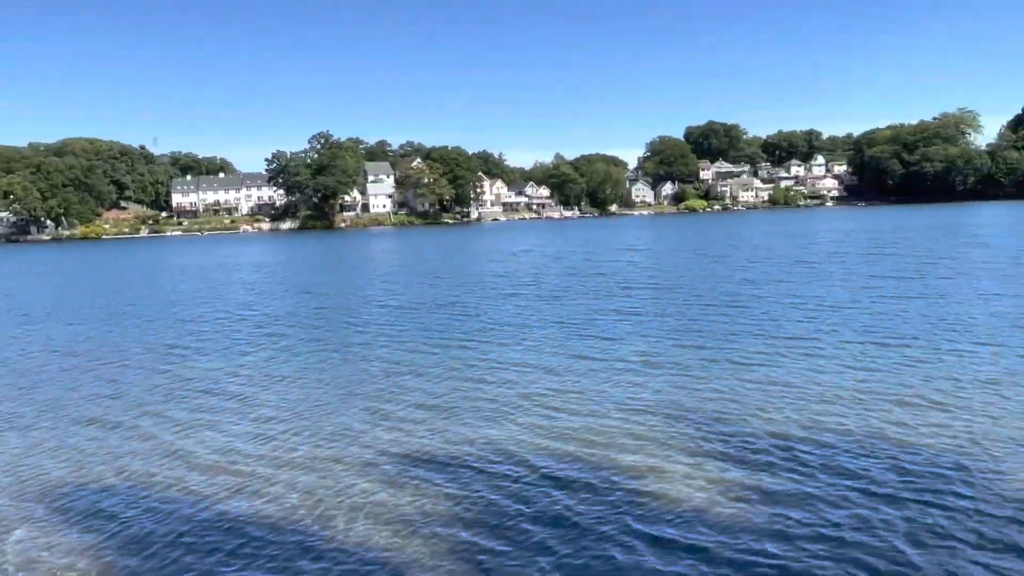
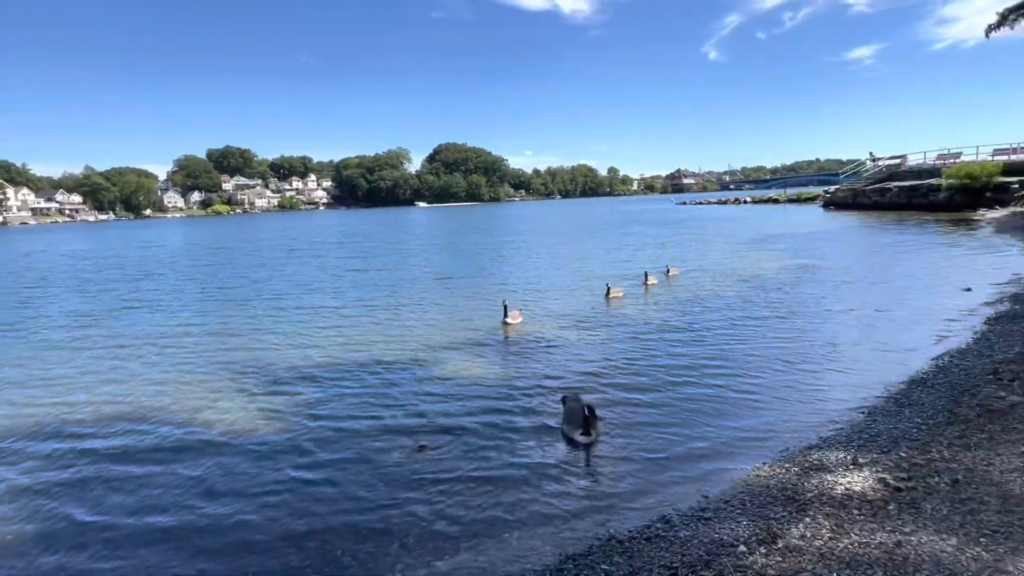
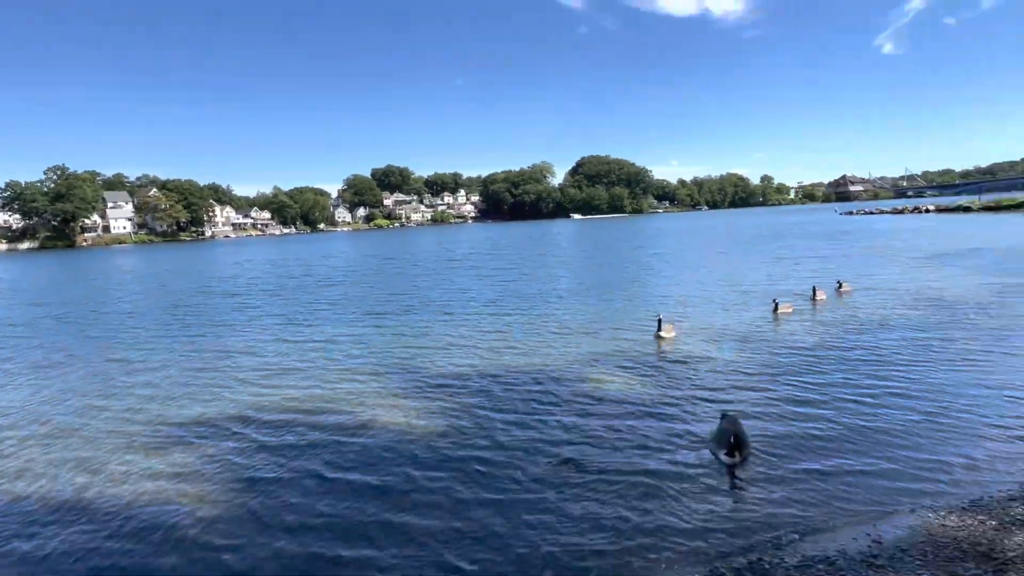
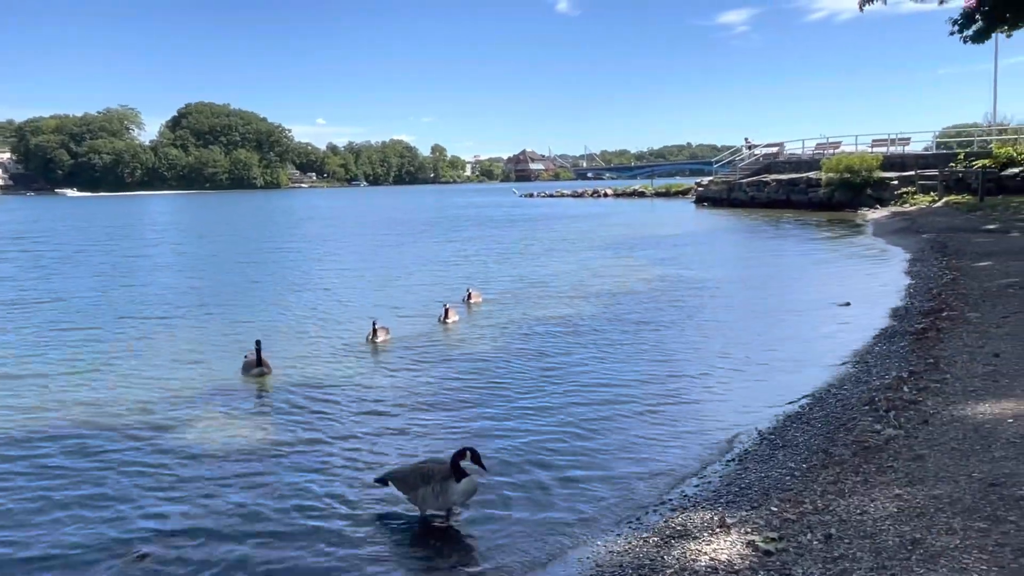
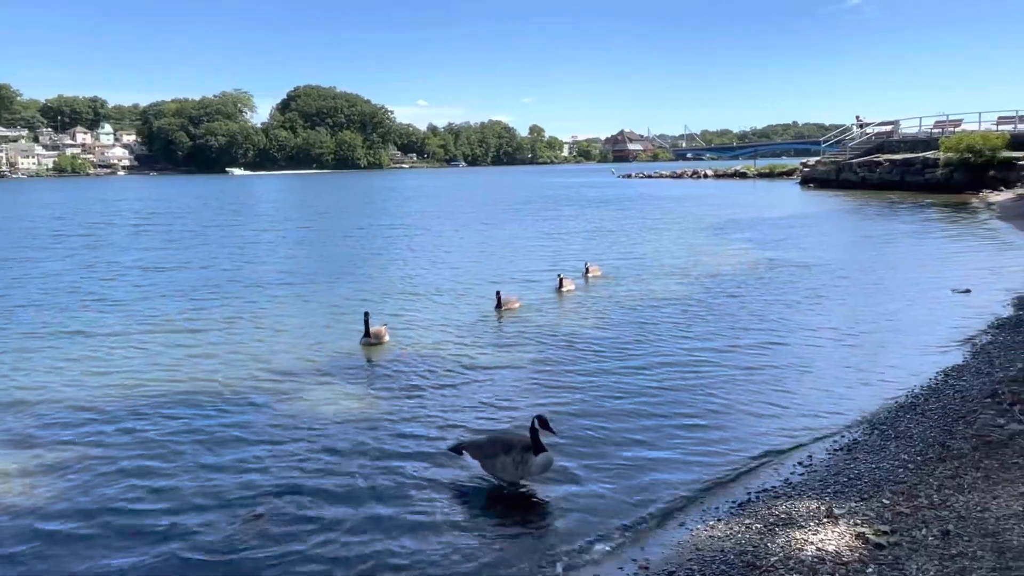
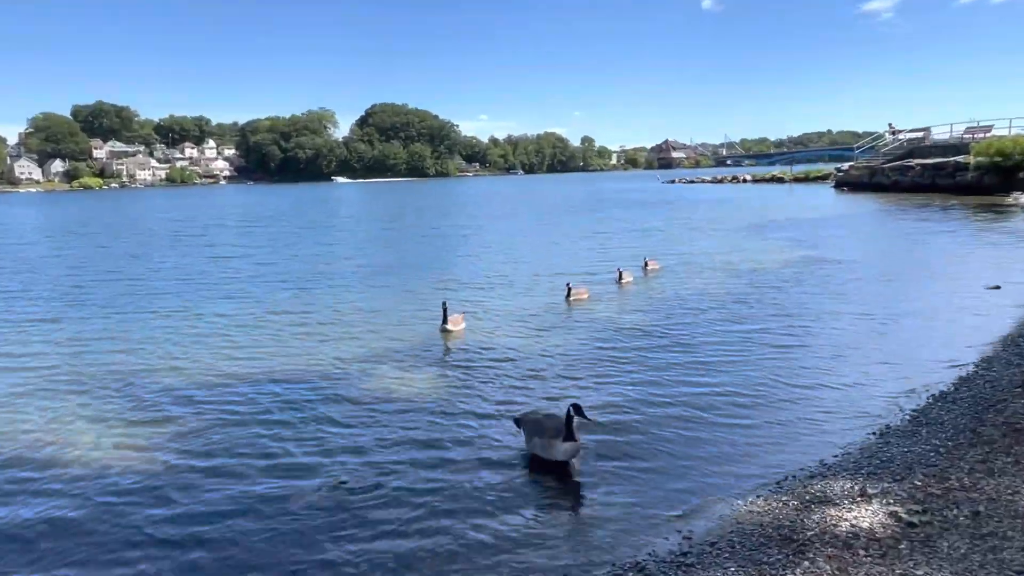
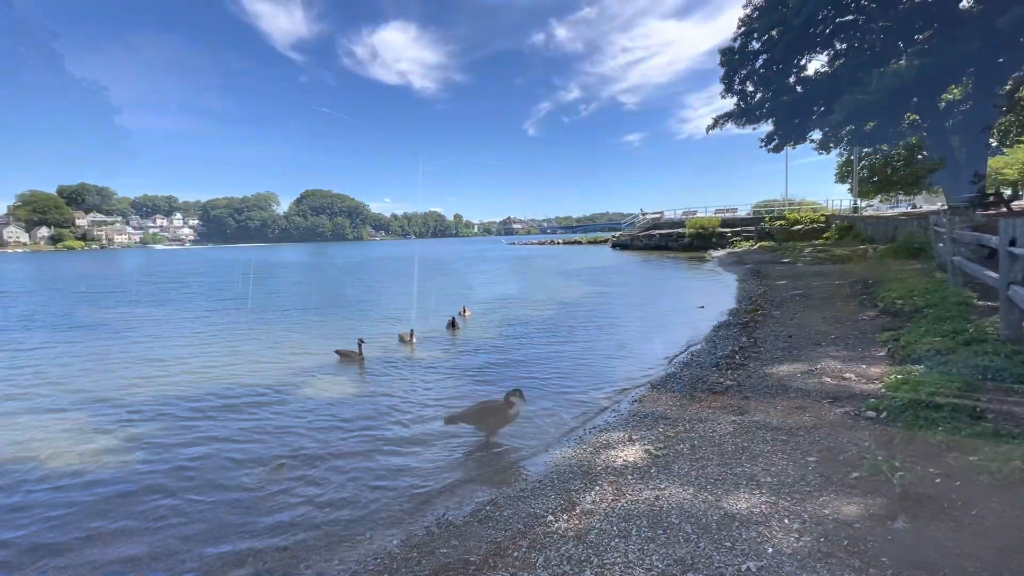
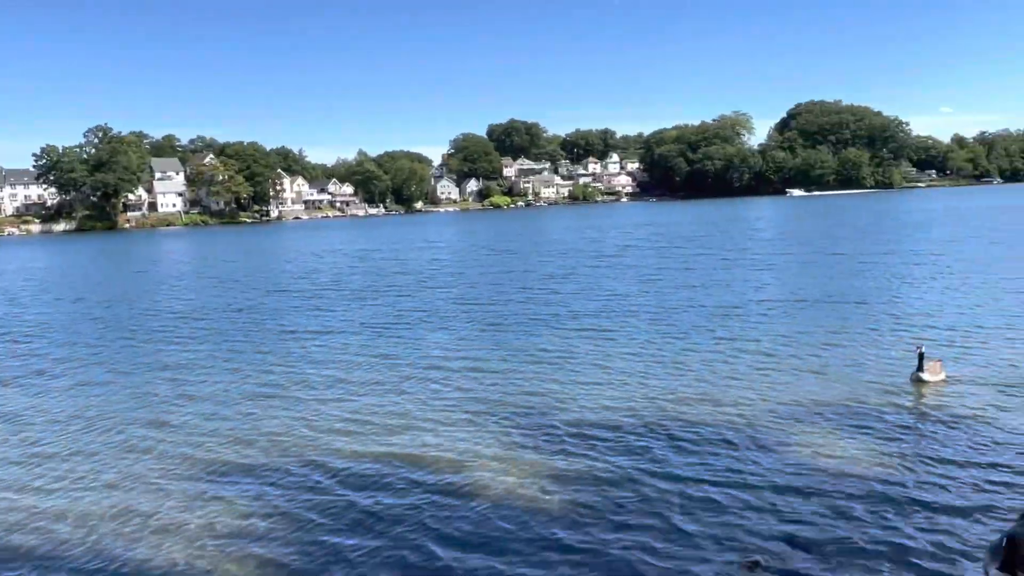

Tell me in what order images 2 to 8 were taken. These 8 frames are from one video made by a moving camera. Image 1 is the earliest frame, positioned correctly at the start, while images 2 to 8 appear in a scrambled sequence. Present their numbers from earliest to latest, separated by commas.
8, 3, 2, 6, 5, 4, 7
